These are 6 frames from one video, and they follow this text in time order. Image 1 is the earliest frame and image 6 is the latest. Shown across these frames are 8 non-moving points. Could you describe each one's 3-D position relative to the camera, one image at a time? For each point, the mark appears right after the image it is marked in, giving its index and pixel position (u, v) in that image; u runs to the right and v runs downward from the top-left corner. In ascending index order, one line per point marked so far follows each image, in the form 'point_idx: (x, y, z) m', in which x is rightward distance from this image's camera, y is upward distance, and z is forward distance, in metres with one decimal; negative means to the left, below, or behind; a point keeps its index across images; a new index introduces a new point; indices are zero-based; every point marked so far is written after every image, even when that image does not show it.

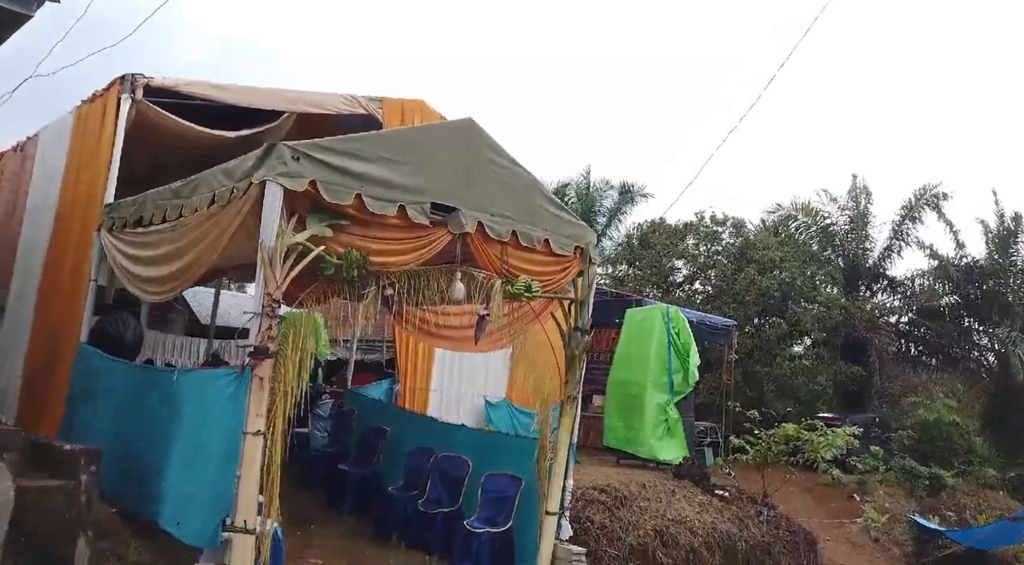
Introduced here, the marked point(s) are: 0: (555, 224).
0: (+0.3, +0.4, +6.5) m
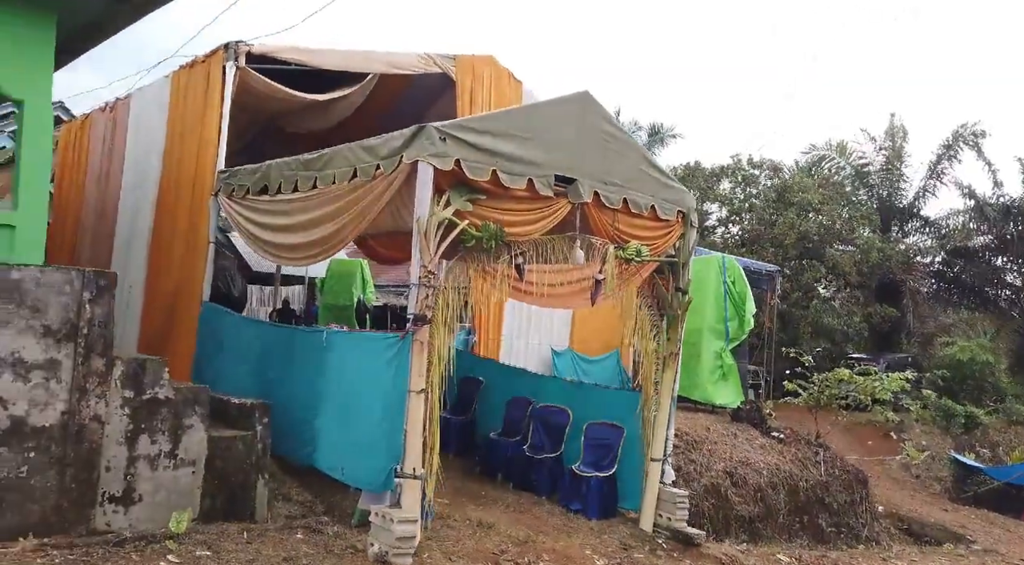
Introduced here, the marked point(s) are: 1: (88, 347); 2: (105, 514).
0: (+1.1, +0.7, +7.0) m
1: (-2.3, -0.3, +4.9) m
2: (-2.2, -1.3, +4.9) m
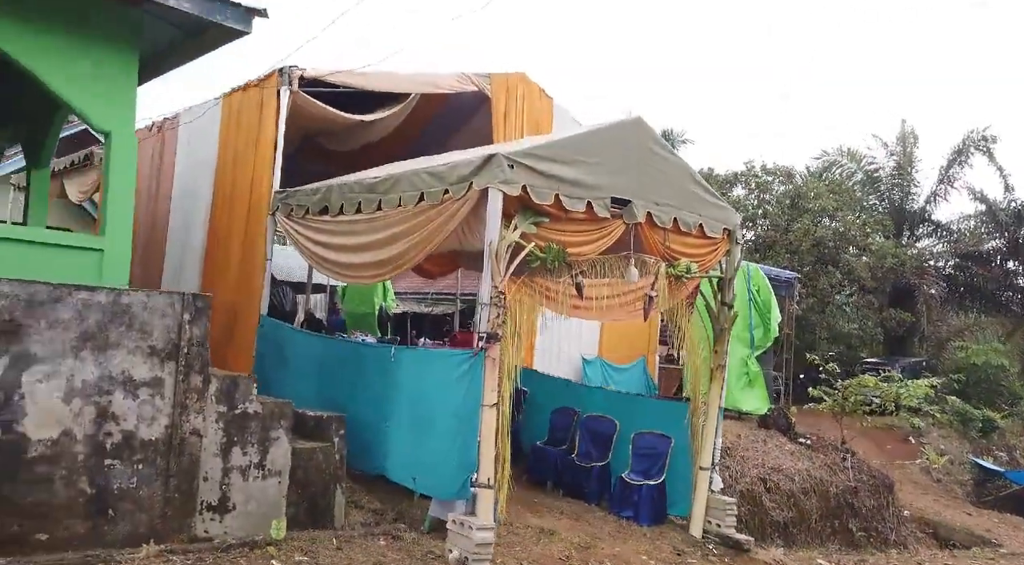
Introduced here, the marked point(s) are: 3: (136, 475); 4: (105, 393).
0: (+1.6, +0.6, +7.3) m
1: (-1.9, -0.5, +5.2) m
2: (-1.8, -1.4, +5.3) m
3: (-2.1, -1.1, +5.0) m
4: (-2.2, -0.6, +4.9) m
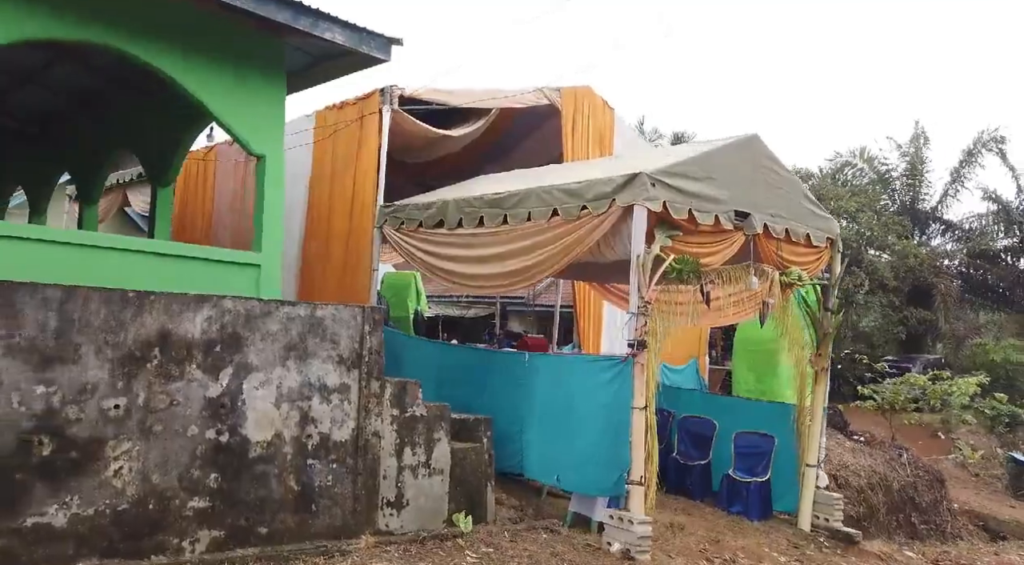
0: (+2.6, +0.5, +7.7) m
1: (-0.9, -0.6, +5.6) m
2: (-0.8, -1.5, +5.7) m
3: (-1.1, -1.2, +5.4) m
4: (-1.2, -0.7, +5.3) m
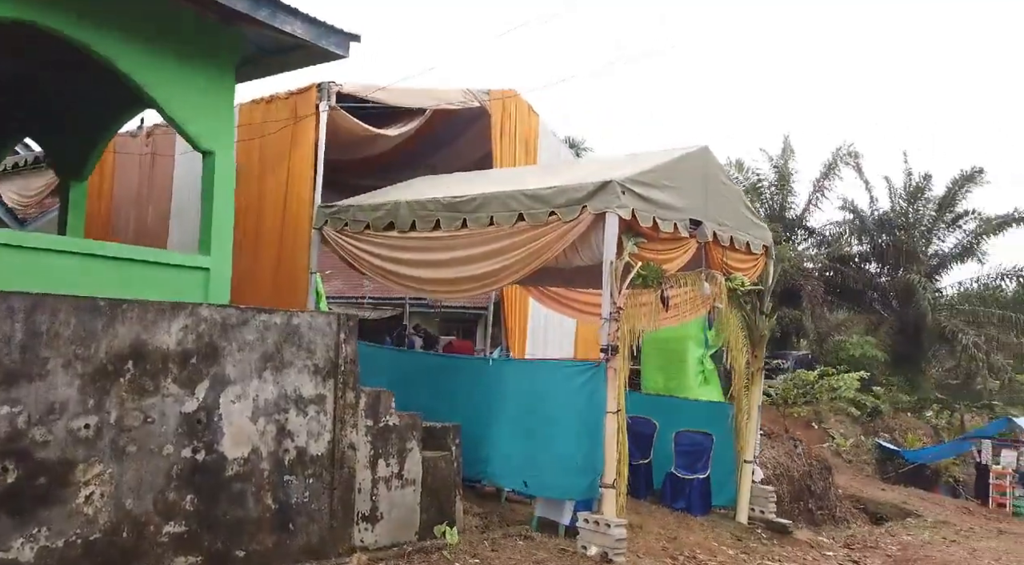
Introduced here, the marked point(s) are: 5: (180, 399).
0: (+2.2, +0.5, +7.9) m
1: (-1.0, -0.6, +5.4) m
2: (-0.9, -1.5, +5.5) m
3: (-1.2, -1.2, +5.2) m
4: (-1.3, -0.7, +5.1) m
5: (-1.7, -0.6, +4.6) m
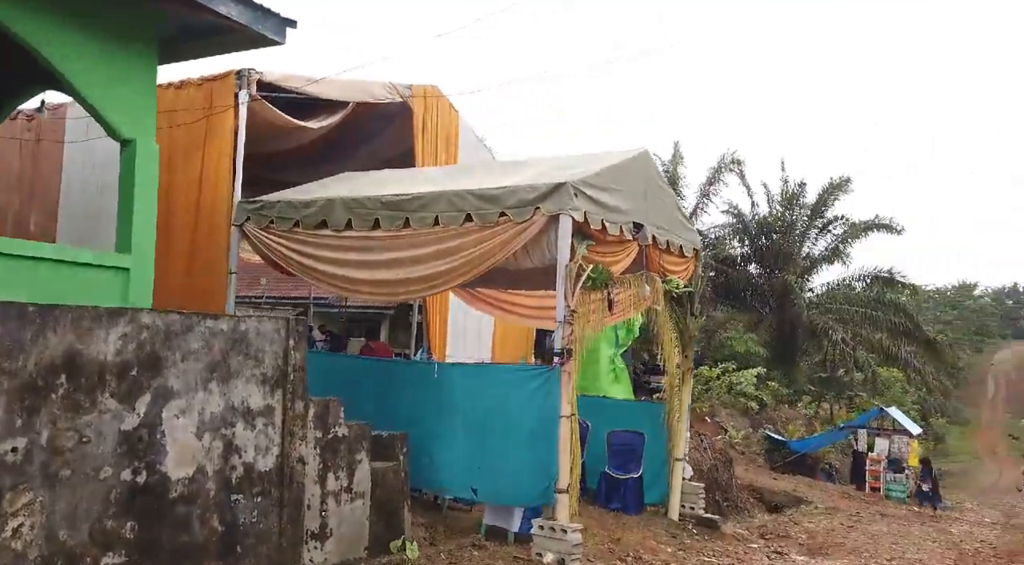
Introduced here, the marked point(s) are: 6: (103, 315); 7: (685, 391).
0: (+1.6, +0.5, +7.9) m
1: (-1.2, -0.6, +5.0) m
2: (-1.2, -1.5, +5.1) m
3: (-1.4, -1.2, +4.8) m
4: (-1.5, -0.7, +4.7) m
5: (-1.8, -0.6, +4.2) m
6: (-1.9, -0.1, +4.1) m
7: (+1.7, -1.0, +8.1) m
